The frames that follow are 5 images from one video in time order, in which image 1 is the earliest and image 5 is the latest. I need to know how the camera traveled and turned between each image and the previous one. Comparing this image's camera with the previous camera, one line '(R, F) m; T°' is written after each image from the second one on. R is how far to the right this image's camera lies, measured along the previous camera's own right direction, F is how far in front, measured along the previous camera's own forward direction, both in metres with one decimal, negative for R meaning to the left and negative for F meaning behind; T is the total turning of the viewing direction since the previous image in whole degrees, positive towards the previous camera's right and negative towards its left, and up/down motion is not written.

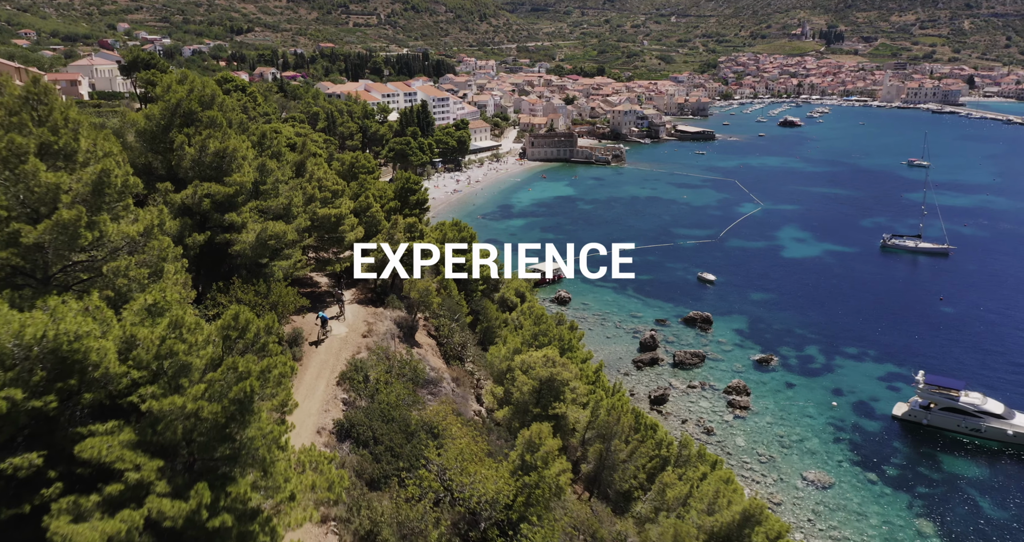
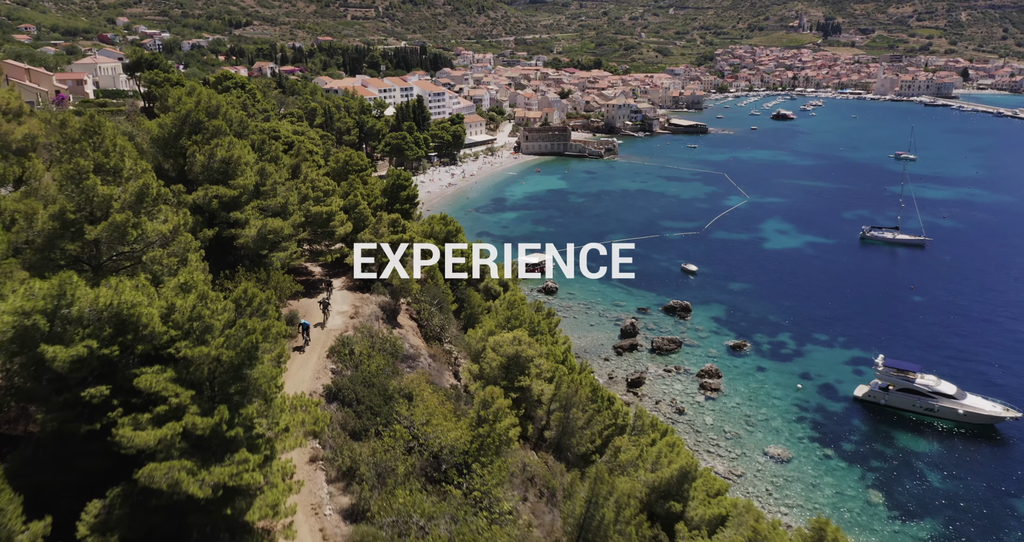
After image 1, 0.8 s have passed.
(+1.1, -3.0) m; 0°
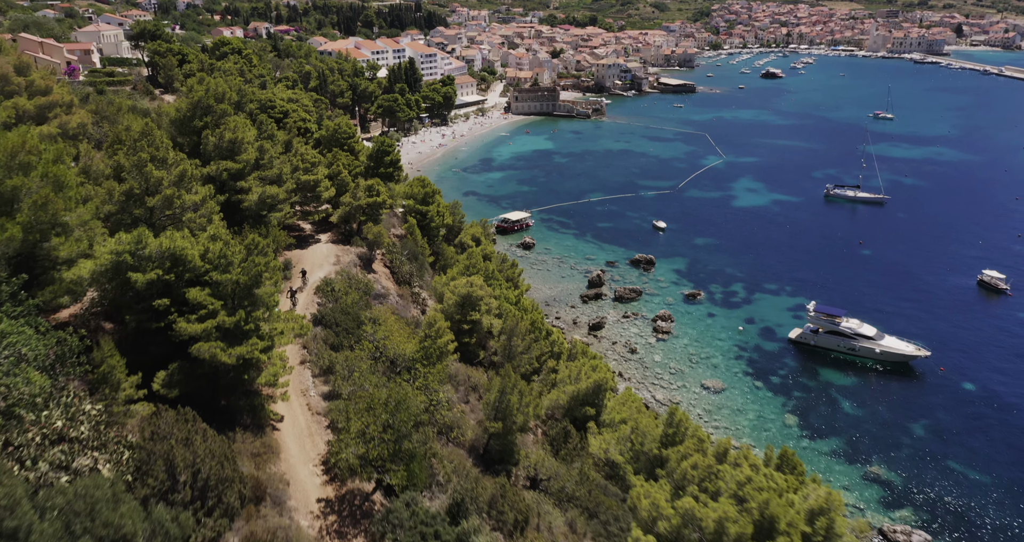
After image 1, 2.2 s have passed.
(+2.3, -6.1) m; 0°
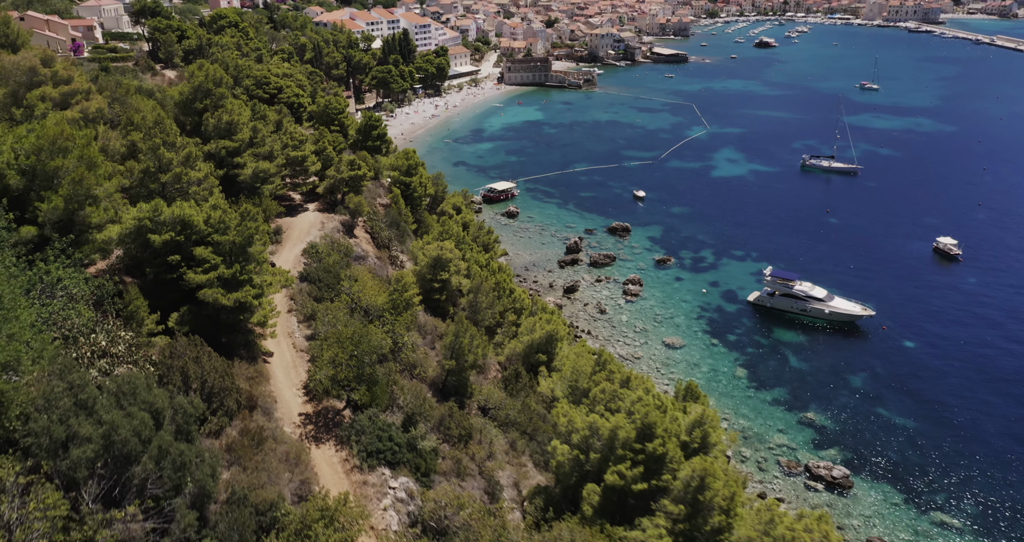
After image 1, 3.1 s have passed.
(+2.0, -4.4) m; 0°
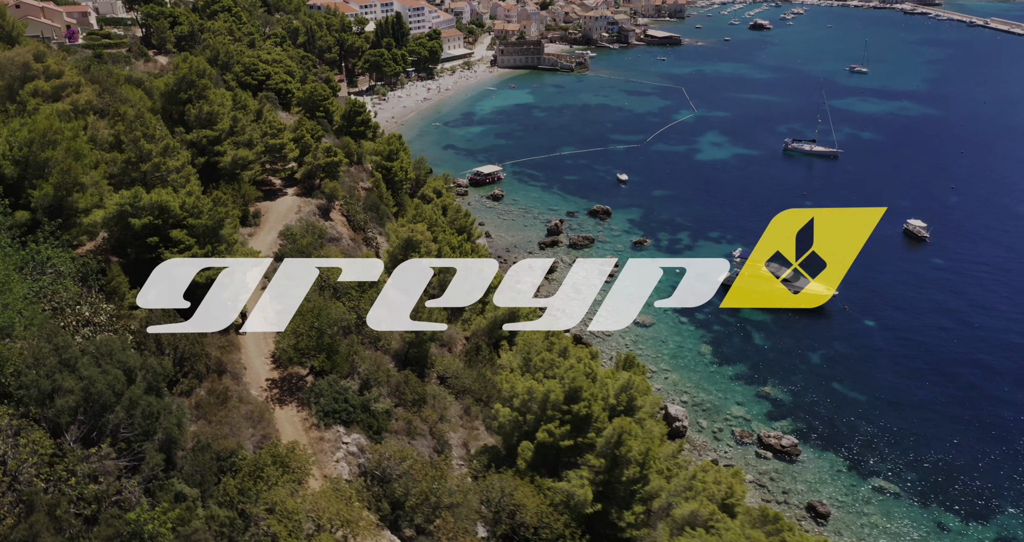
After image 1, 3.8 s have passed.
(+2.1, -2.5) m; 0°
